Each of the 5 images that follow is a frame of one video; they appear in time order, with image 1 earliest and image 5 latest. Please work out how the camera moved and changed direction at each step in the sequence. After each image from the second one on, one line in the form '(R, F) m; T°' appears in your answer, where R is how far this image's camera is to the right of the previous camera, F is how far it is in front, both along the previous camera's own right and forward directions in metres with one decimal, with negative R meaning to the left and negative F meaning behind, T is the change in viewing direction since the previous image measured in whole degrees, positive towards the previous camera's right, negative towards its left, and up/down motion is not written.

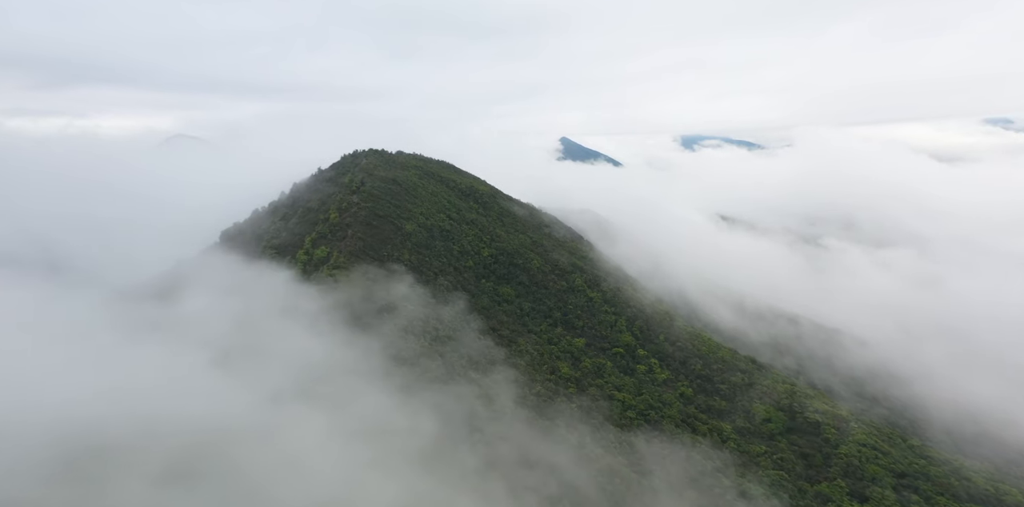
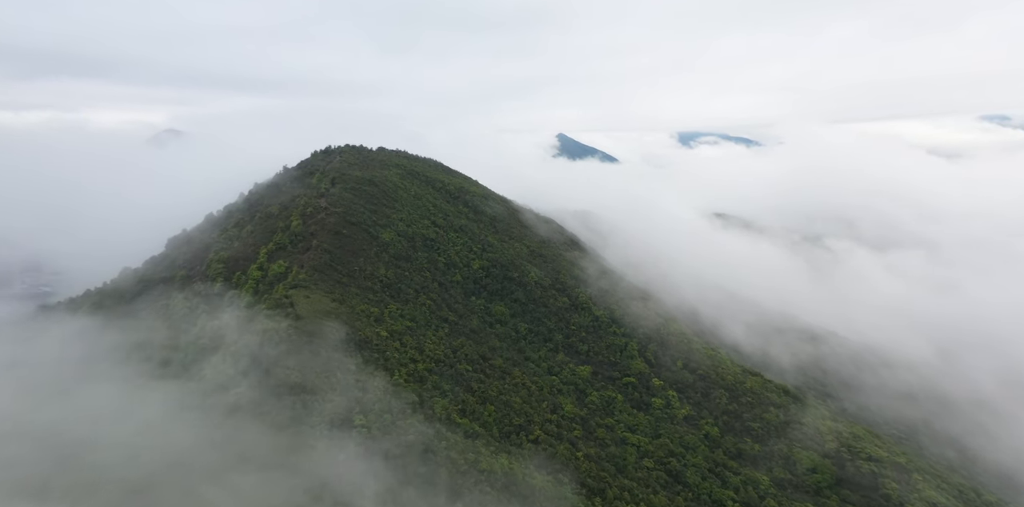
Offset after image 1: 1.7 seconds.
(+0.3, +9.5) m; 0°
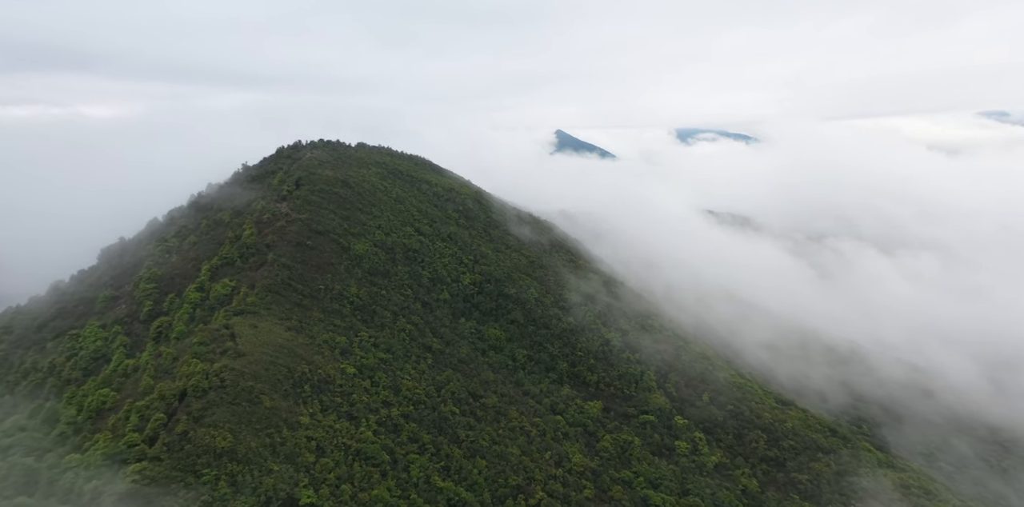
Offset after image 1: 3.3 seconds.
(+0.2, +9.0) m; 0°
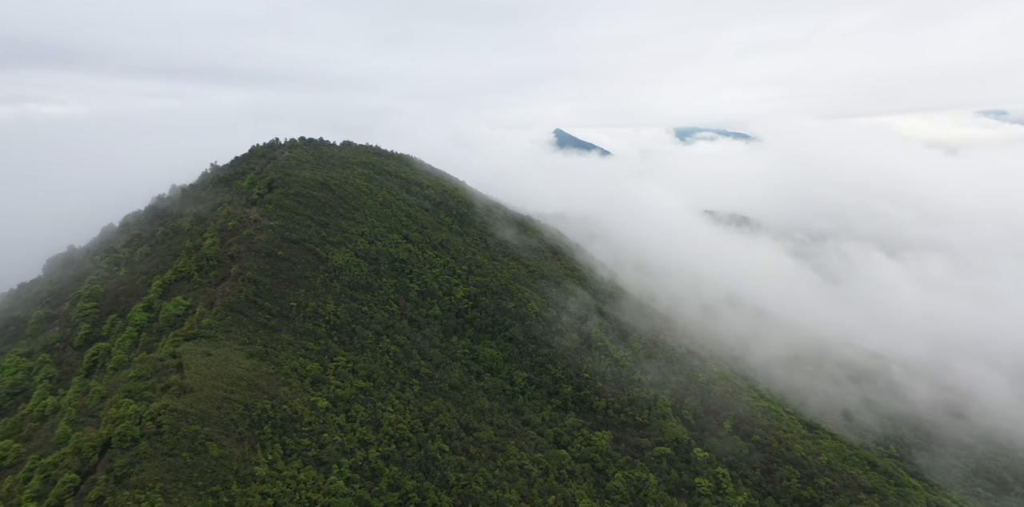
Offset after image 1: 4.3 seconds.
(+0.1, +5.5) m; 0°
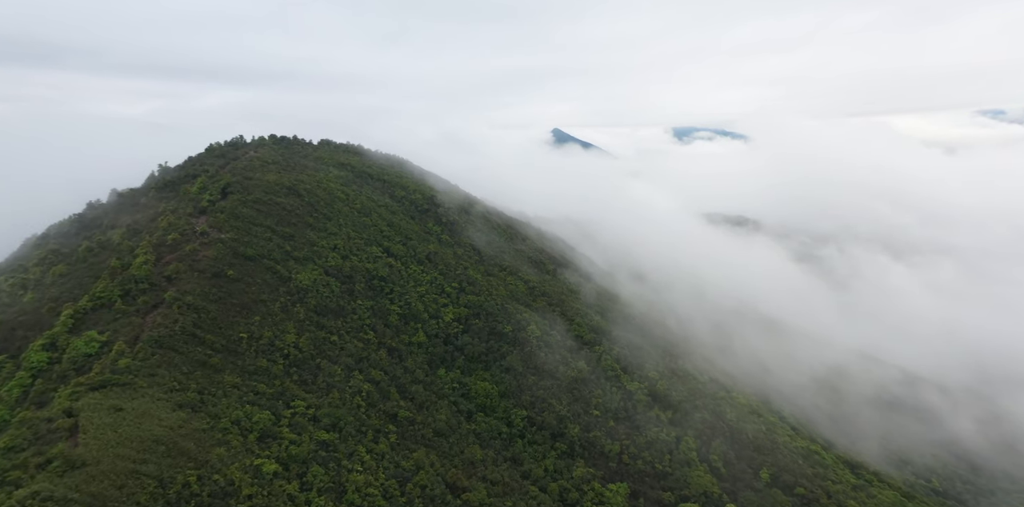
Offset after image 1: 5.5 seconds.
(+0.1, +6.9) m; 0°
